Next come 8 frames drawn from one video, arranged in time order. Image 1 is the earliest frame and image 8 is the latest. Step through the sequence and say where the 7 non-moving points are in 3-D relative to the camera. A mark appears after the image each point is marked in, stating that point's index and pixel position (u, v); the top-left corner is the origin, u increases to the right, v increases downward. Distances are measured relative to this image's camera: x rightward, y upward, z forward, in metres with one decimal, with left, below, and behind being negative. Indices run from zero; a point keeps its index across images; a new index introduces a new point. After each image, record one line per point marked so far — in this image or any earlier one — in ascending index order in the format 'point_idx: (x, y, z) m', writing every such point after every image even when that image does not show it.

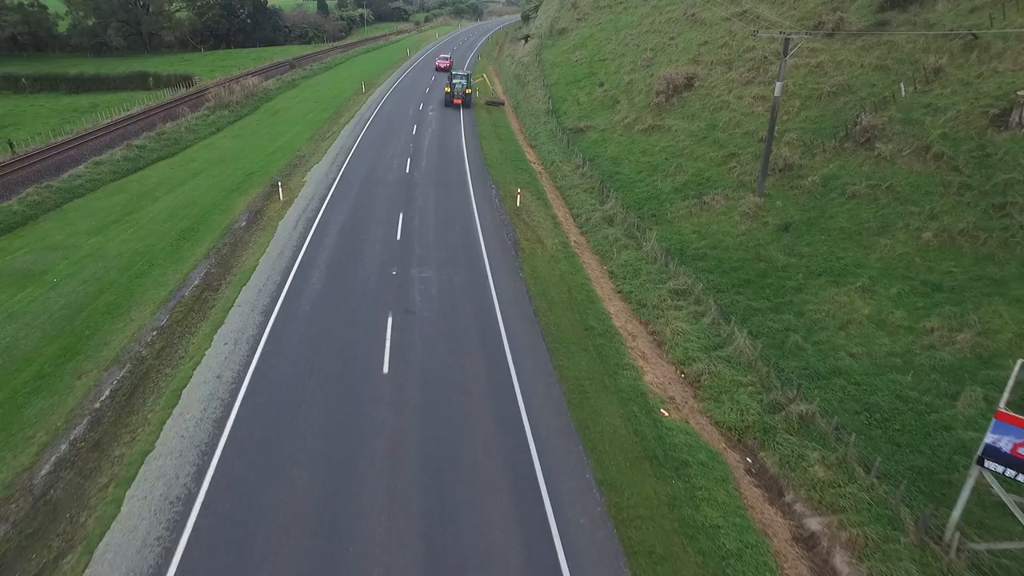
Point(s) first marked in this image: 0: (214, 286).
0: (-9.8, +0.1, +17.9) m
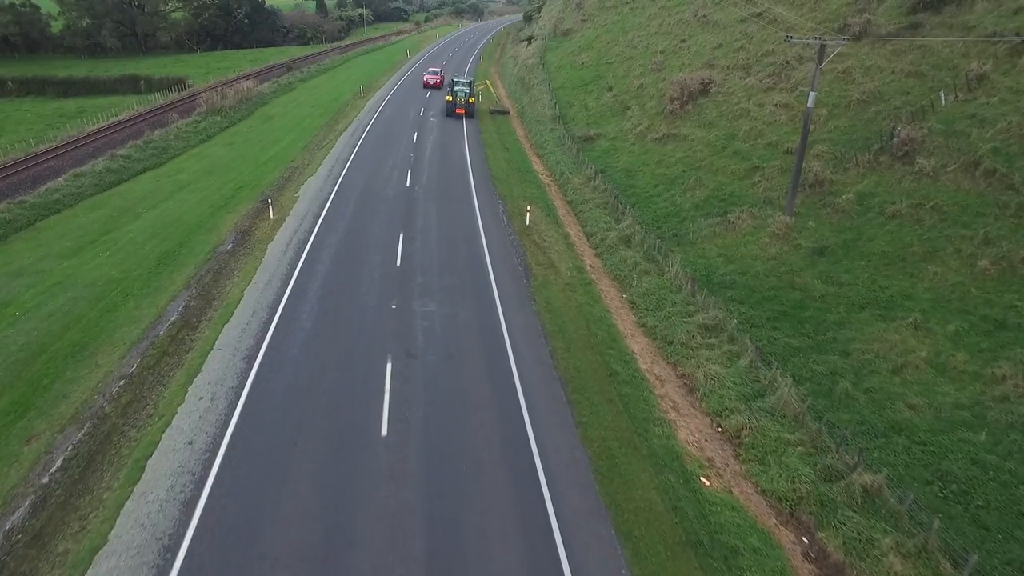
0: (-9.4, -1.0, +16.1) m
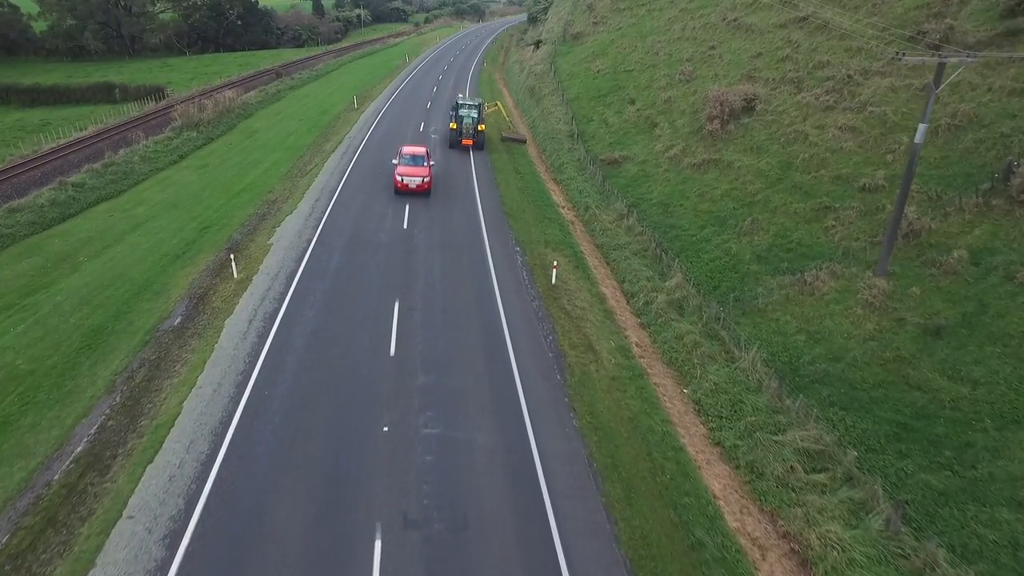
0: (-8.6, -3.6, +11.5) m
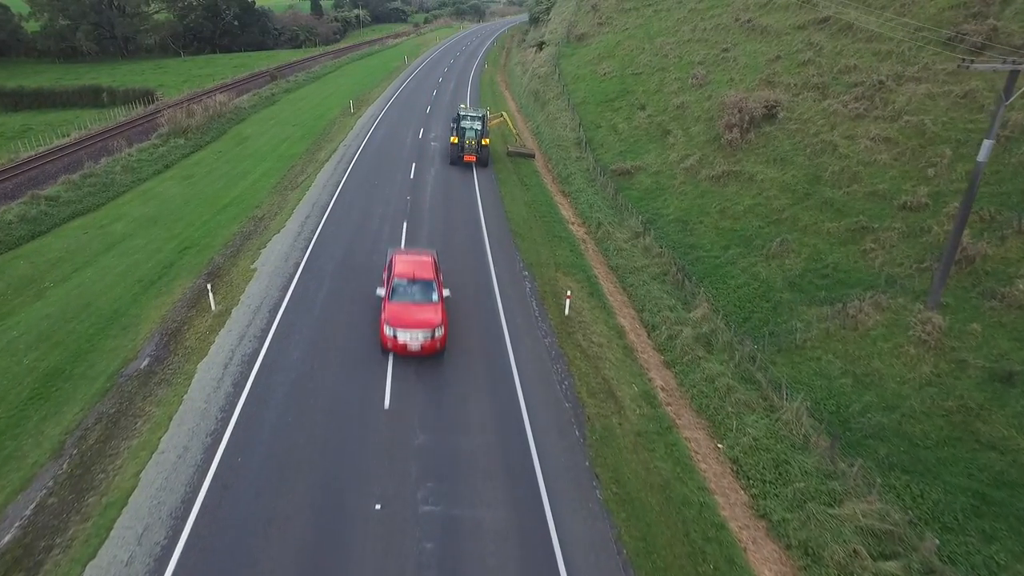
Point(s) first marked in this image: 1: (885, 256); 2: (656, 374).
0: (-8.4, -4.7, +9.6) m
1: (+12.6, +1.1, +18.4) m
2: (+4.1, -2.4, +15.7) m
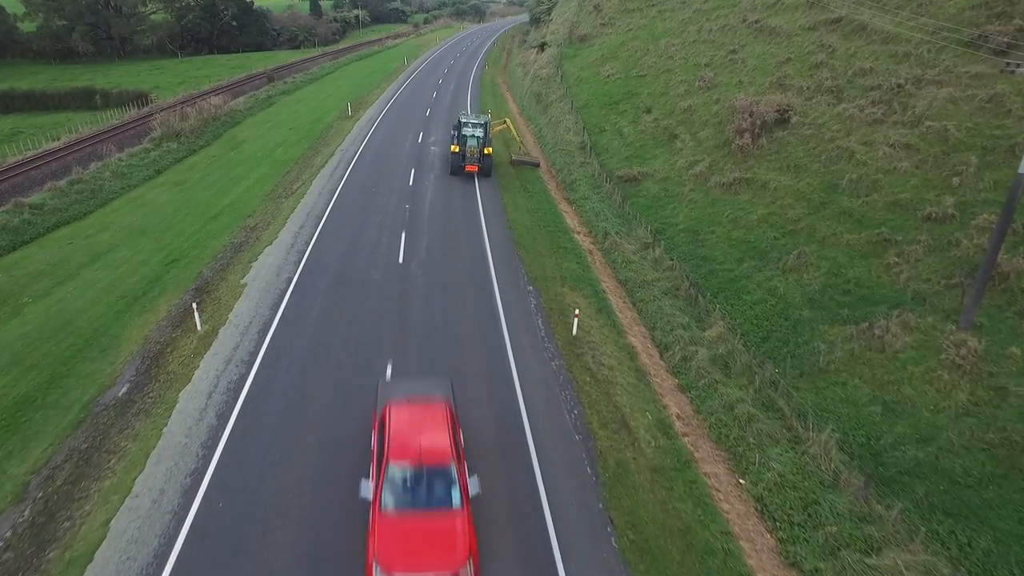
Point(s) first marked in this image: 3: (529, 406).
0: (-8.2, -5.2, +8.6) m
1: (+12.7, +0.5, +17.4) m
2: (+4.3, -3.0, +14.7) m
3: (+0.4, -2.9, +13.7) m
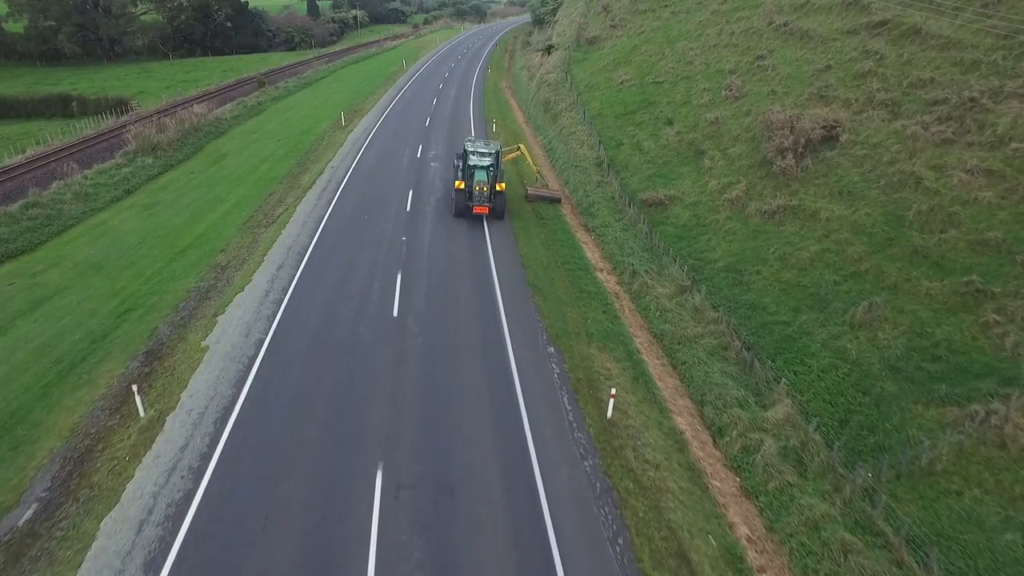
0: (-7.7, -7.0, +5.4) m
1: (+13.2, -1.2, +14.2) m
2: (+4.8, -4.7, +11.6) m
3: (+0.9, -4.6, +10.5) m
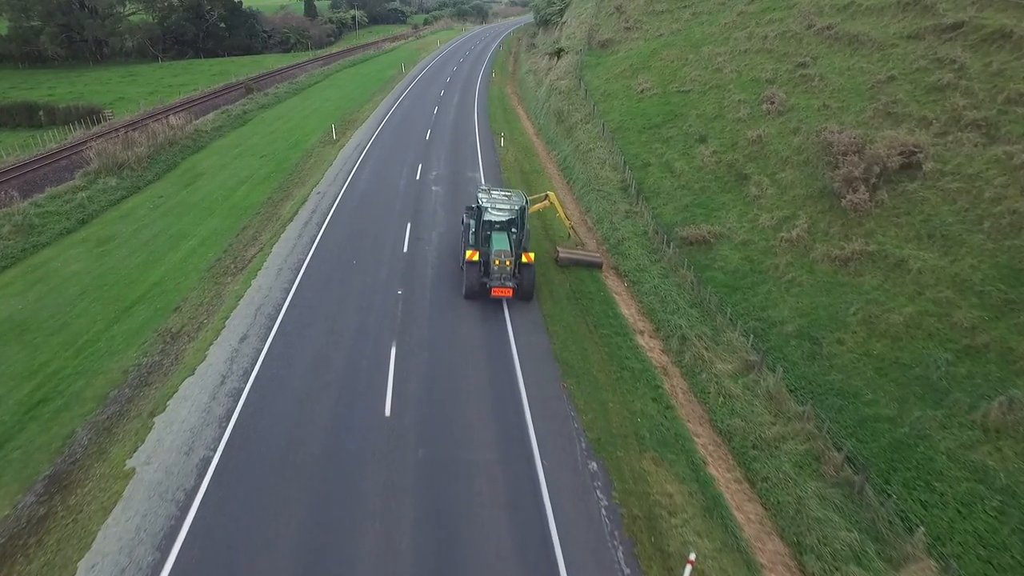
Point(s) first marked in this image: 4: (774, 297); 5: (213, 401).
0: (-7.1, -9.1, +1.5) m
1: (+13.8, -3.3, +10.3) m
2: (+5.4, -6.8, +7.7) m
3: (+1.5, -6.7, +6.6) m
4: (+8.6, -0.3, +17.9) m
5: (-7.1, -2.6, +13.0) m
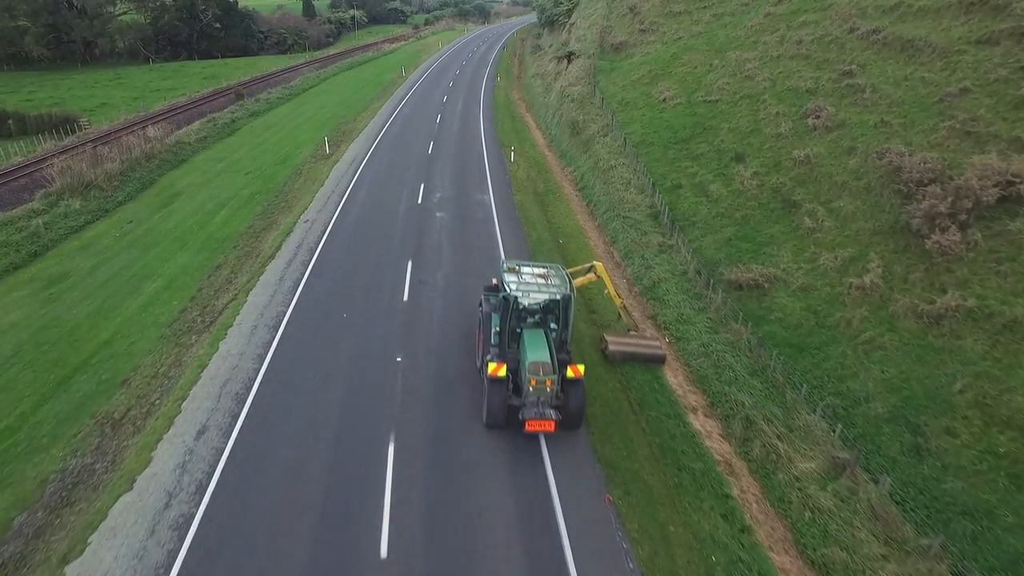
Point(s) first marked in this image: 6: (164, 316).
0: (-6.5, -10.8, -1.7) m
1: (+14.4, -5.1, +7.1) m
2: (+6.0, -8.6, +4.5) m
3: (+2.1, -8.5, +3.4) m
4: (+9.2, -2.1, +14.6) m
5: (-6.5, -4.3, +9.8) m
6: (-10.8, -0.9, +16.9) m
